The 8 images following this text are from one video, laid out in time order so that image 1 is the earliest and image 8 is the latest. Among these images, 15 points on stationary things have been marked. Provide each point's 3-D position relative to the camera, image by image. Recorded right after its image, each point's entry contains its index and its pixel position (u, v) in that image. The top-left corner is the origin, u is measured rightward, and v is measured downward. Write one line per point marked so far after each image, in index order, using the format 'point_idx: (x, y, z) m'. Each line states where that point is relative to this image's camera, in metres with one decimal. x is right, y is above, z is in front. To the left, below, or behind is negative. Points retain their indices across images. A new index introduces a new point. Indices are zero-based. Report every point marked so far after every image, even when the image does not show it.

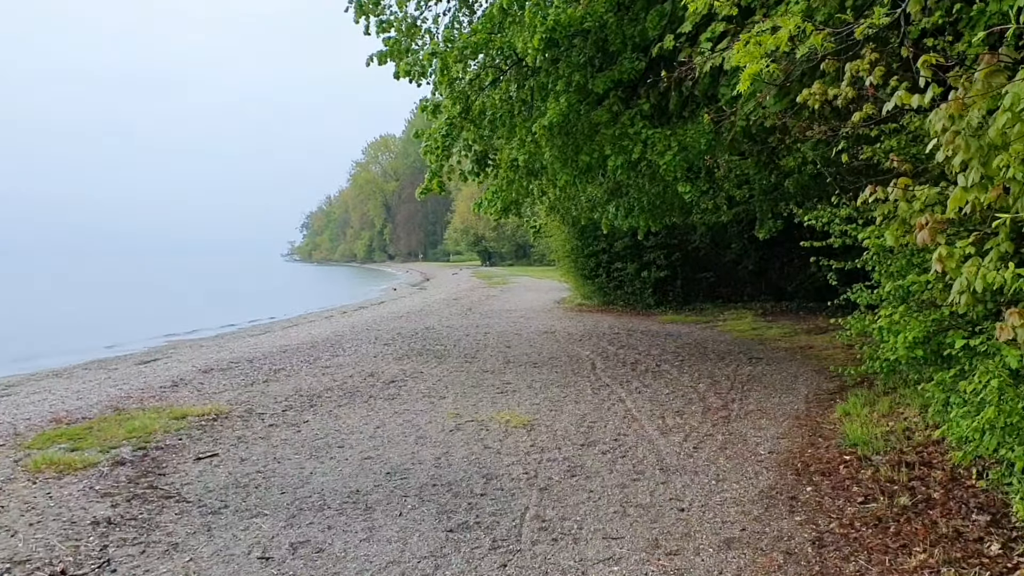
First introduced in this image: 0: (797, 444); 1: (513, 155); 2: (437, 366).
0: (+1.5, -0.8, +6.0) m
1: (0.0, +1.1, +9.4) m
2: (-0.7, -0.7, +10.2) m
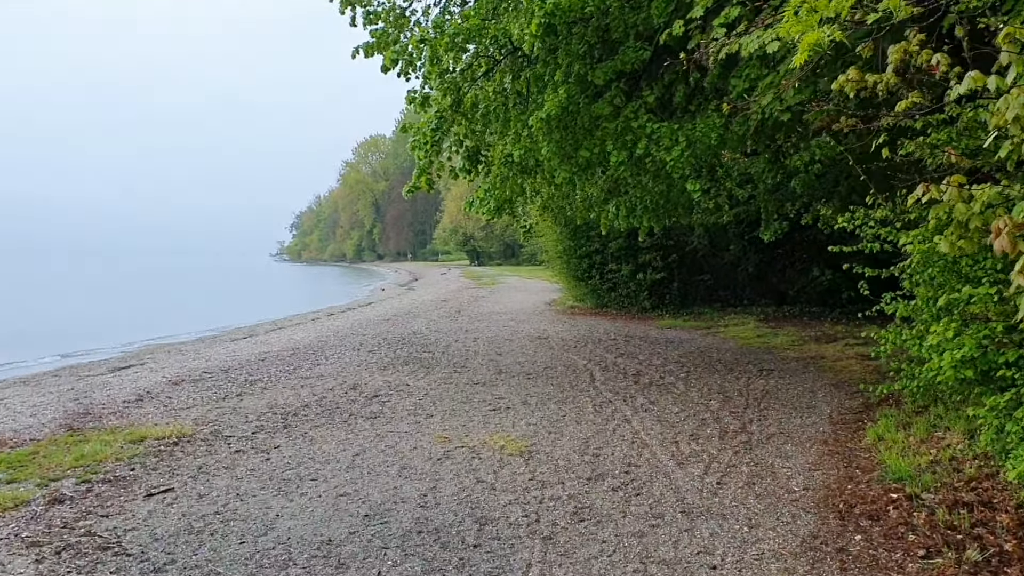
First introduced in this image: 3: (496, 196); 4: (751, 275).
0: (+1.4, -0.9, +5.3) m
1: (0.0, +1.0, +8.7) m
2: (-0.7, -0.7, +9.5) m
3: (-0.1, +0.7, +9.3) m
4: (+4.0, +0.2, +19.7) m
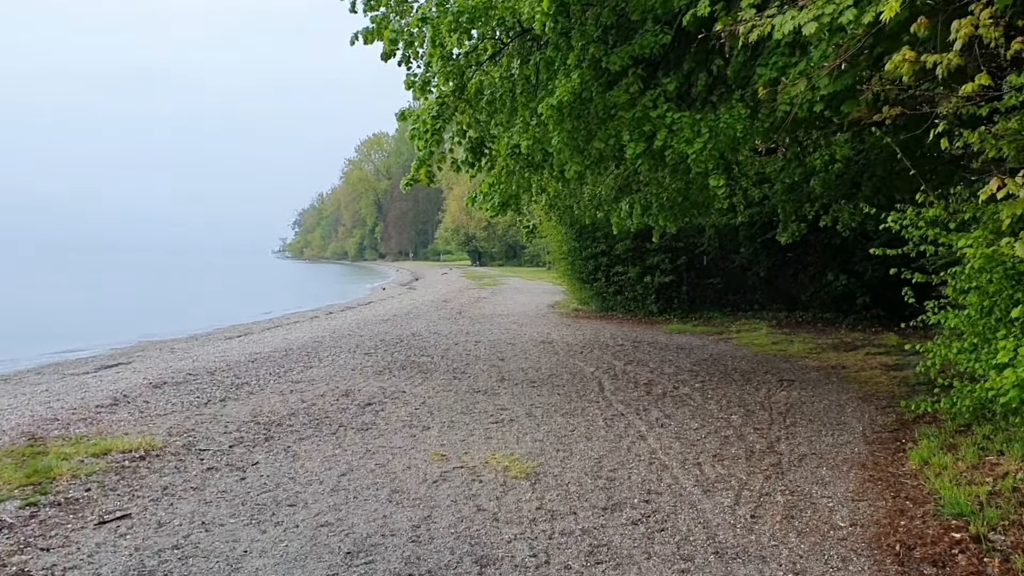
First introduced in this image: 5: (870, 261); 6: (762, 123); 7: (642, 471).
0: (+1.5, -0.9, +4.7) m
1: (0.0, +1.0, +8.0) m
2: (-0.7, -0.7, +8.8) m
3: (-0.1, +0.7, +8.7) m
4: (+4.0, +0.1, +19.0) m
5: (+5.2, +0.4, +17.3) m
6: (+1.7, +1.1, +8.1) m
7: (+0.6, -0.8, +5.4) m
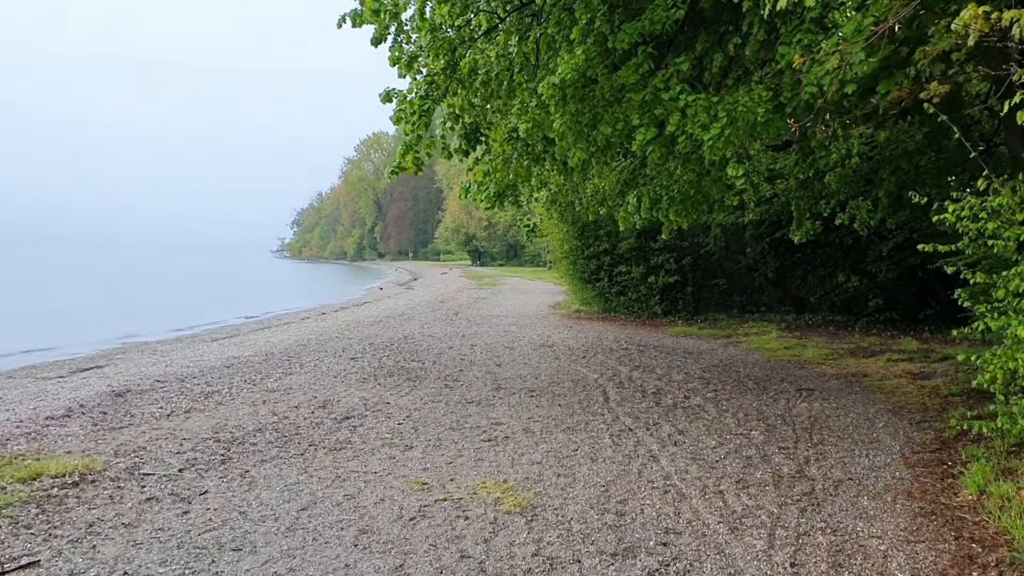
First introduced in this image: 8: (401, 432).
0: (+1.4, -0.9, +3.9) m
1: (0.0, +1.0, +7.3) m
2: (-0.7, -0.7, +8.1) m
3: (-0.1, +0.7, +7.9) m
4: (+4.0, +0.1, +18.3) m
5: (+5.2, +0.4, +16.5) m
6: (+1.7, +1.1, +7.3) m
7: (+0.6, -0.8, +4.6) m
8: (-0.6, -0.8, +6.4) m
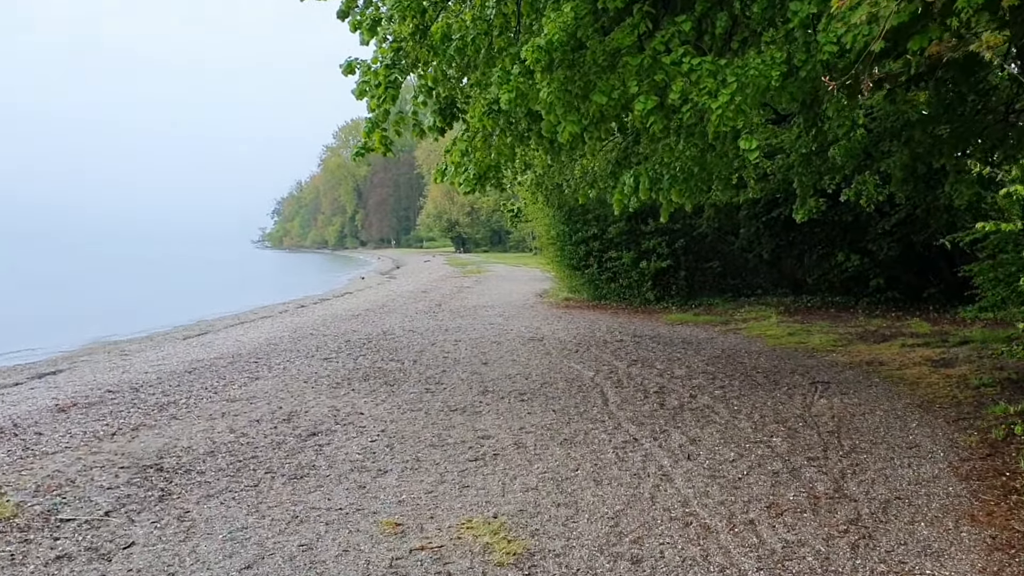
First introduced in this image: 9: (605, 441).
0: (+1.4, -0.9, +3.1) m
1: (-0.1, +1.0, +6.4) m
2: (-0.8, -0.7, +7.2) m
3: (-0.2, +0.8, +7.1) m
4: (+3.7, +0.4, +17.5) m
5: (+4.9, +0.7, +15.8) m
6: (+1.6, +1.2, +6.5) m
7: (+0.5, -0.8, +3.8) m
8: (-0.6, -0.8, +5.6) m
9: (+0.5, -0.7, +5.8) m
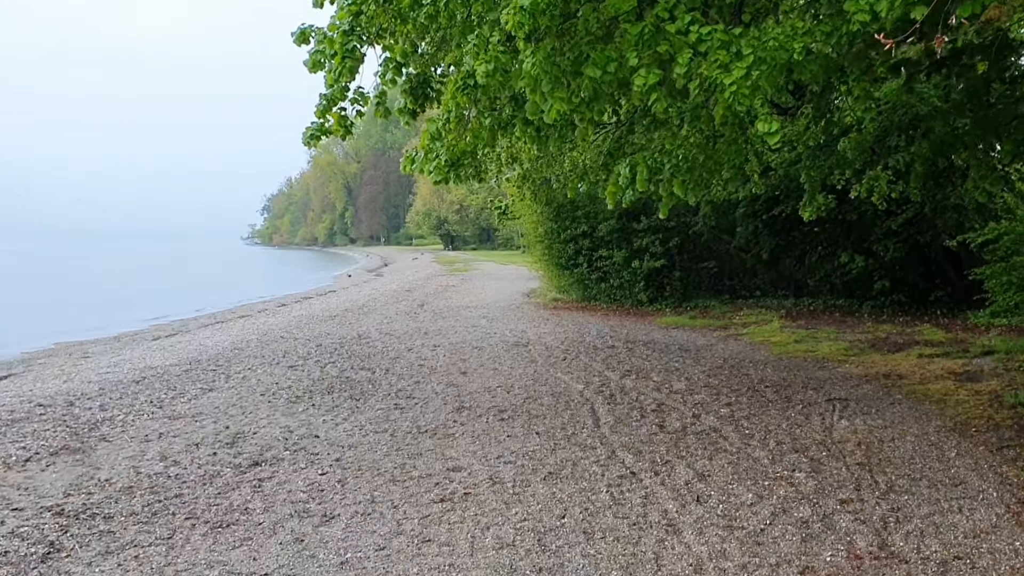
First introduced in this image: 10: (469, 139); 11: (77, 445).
0: (+1.3, -0.9, +2.2) m
1: (-0.2, +1.0, +5.6) m
2: (-0.9, -0.7, +6.4) m
3: (-0.3, +0.7, +6.2) m
4: (+3.5, +0.4, +16.6) m
5: (+4.8, +0.6, +14.9) m
6: (+1.5, +1.2, +5.6) m
7: (+0.5, -0.9, +3.0) m
8: (-0.7, -0.8, +4.7) m
9: (+0.4, -0.8, +4.9) m
10: (-0.2, +0.8, +6.3) m
11: (-2.2, -0.8, +6.1) m
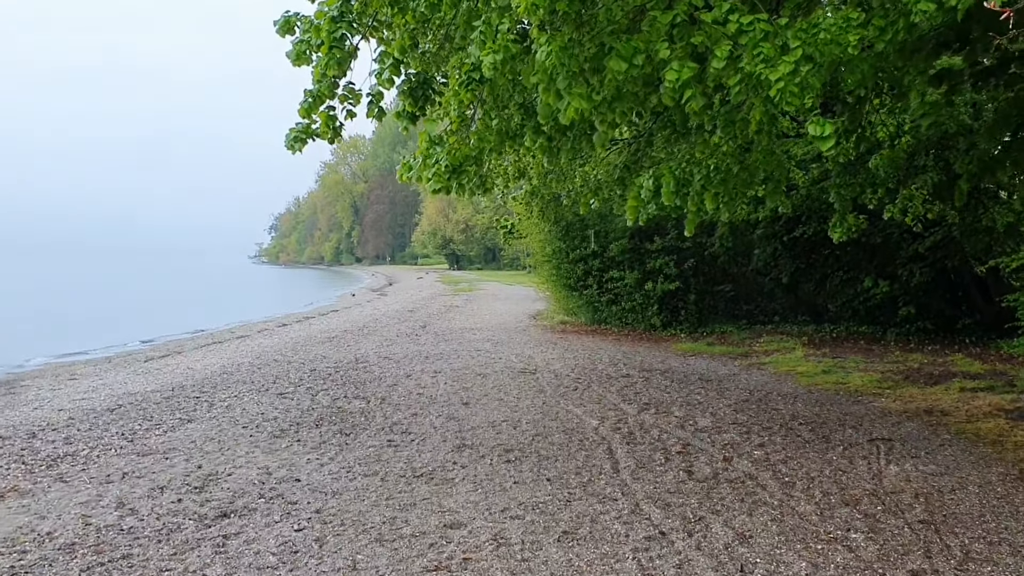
0: (+1.4, -1.0, +1.5) m
1: (-0.2, +0.9, +4.9) m
2: (-0.9, -0.8, +5.7) m
3: (-0.3, +0.6, +5.5) m
4: (+3.7, 0.0, +15.9) m
5: (+4.9, +0.3, +14.2) m
6: (+1.5, +1.0, +4.9) m
7: (+0.5, -0.9, +2.2) m
8: (-0.7, -0.9, +4.0) m
9: (+0.4, -0.9, +4.2) m
10: (-0.2, +0.7, +5.6) m
11: (-2.2, -0.9, +5.4) m
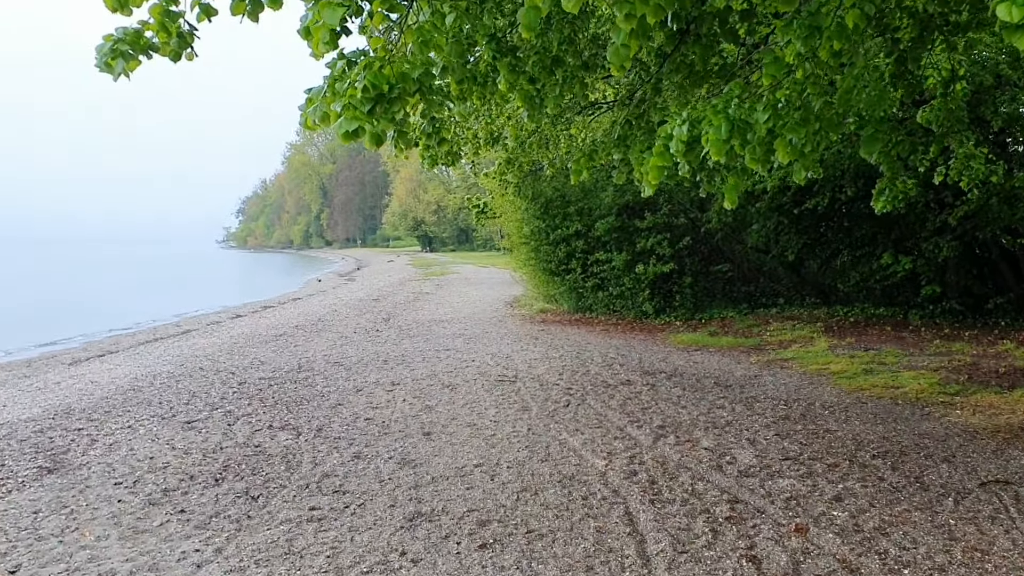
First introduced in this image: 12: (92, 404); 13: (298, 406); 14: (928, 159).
0: (+1.4, -1.0, -0.3) m
1: (-0.2, +0.9, +3.0) m
2: (-0.9, -0.9, +3.7) m
3: (-0.4, +0.6, +3.6) m
4: (+3.3, +0.3, +14.1) m
5: (+4.6, +0.5, +12.4) m
6: (+1.4, +1.1, +3.1) m
7: (+0.5, -1.0, +0.4) m
8: (-0.8, -0.9, +2.1) m
9: (+0.3, -0.9, +2.3) m
10: (-0.3, +0.6, +3.7) m
11: (-2.3, -0.9, +3.5) m
12: (-2.8, -0.8, +7.8) m
13: (-1.3, -0.7, +7.3) m
14: (+3.1, +1.0, +8.9) m
